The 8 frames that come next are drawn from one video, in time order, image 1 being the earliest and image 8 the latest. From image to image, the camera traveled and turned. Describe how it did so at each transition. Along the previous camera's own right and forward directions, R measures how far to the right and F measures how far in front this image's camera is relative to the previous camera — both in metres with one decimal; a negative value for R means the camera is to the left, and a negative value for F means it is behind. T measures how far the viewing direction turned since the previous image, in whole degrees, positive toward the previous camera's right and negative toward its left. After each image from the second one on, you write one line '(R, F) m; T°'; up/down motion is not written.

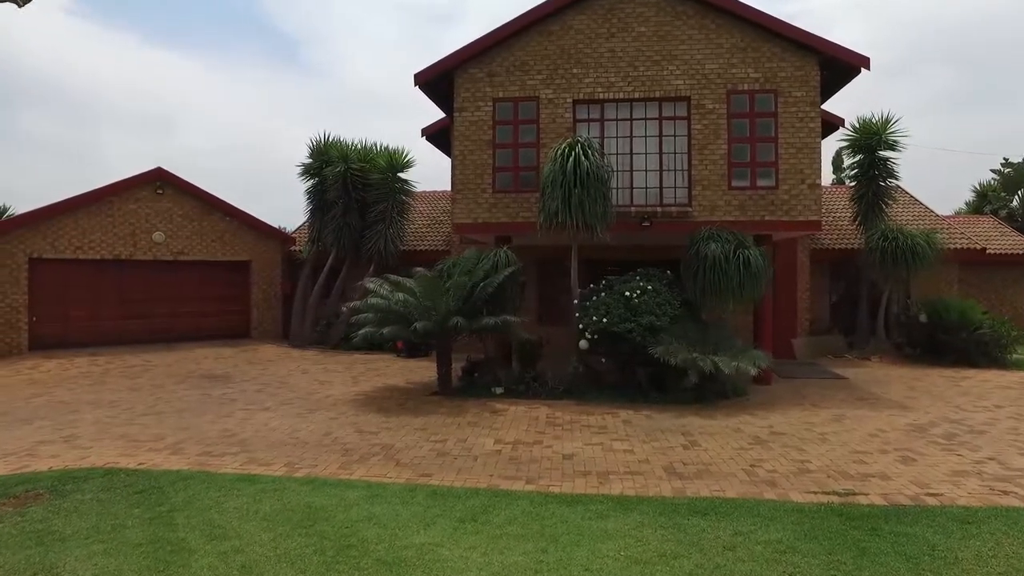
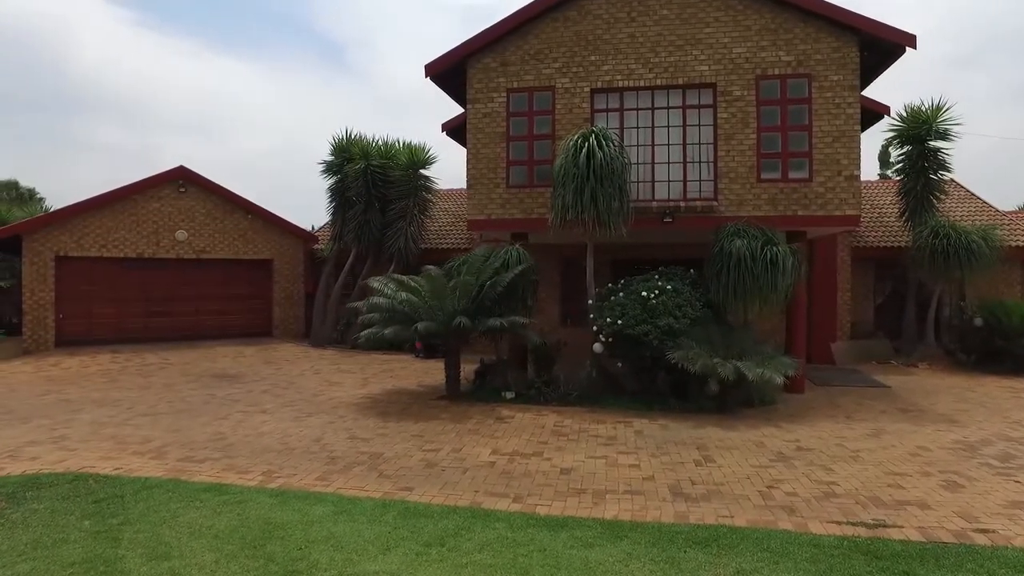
(+0.5, +0.6) m; -4°
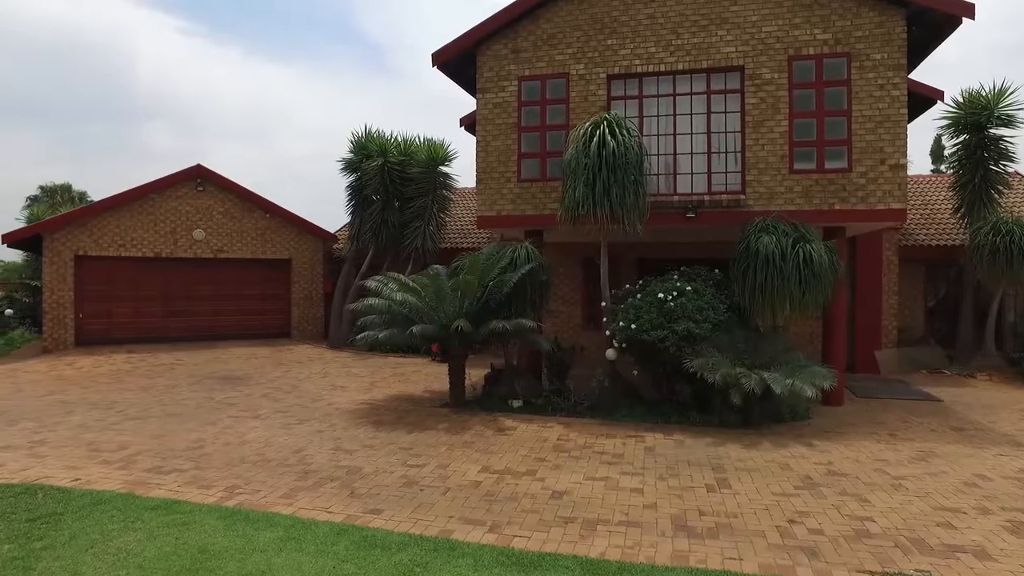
(+0.5, +0.7) m; -4°
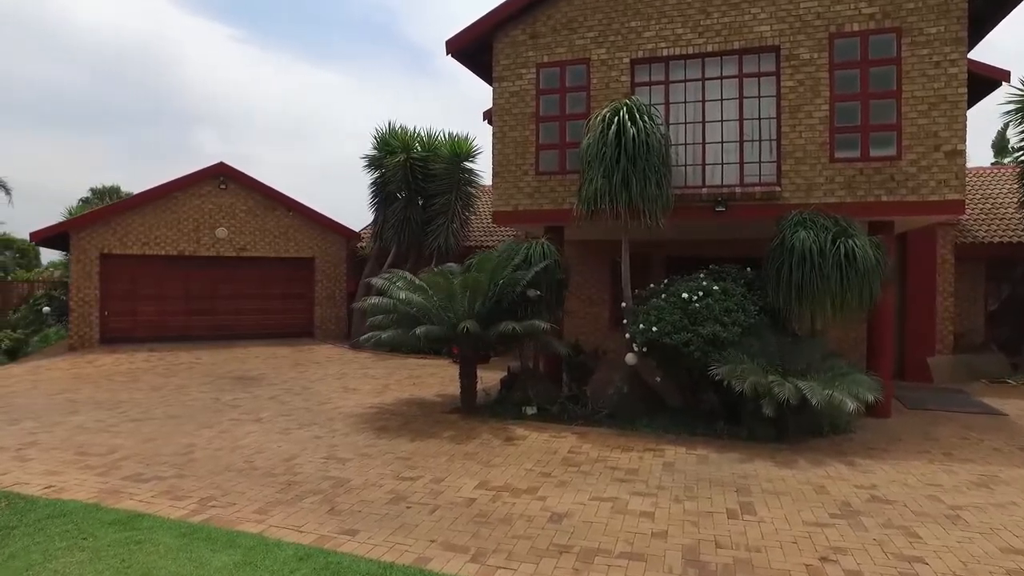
(+0.4, +0.6) m; -4°
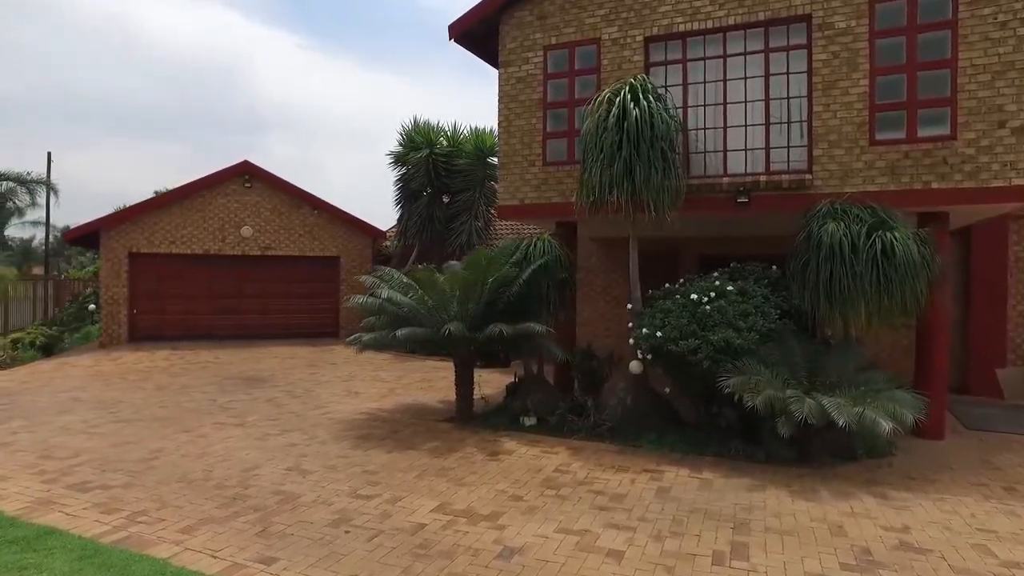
(+0.8, +0.7) m; -5°
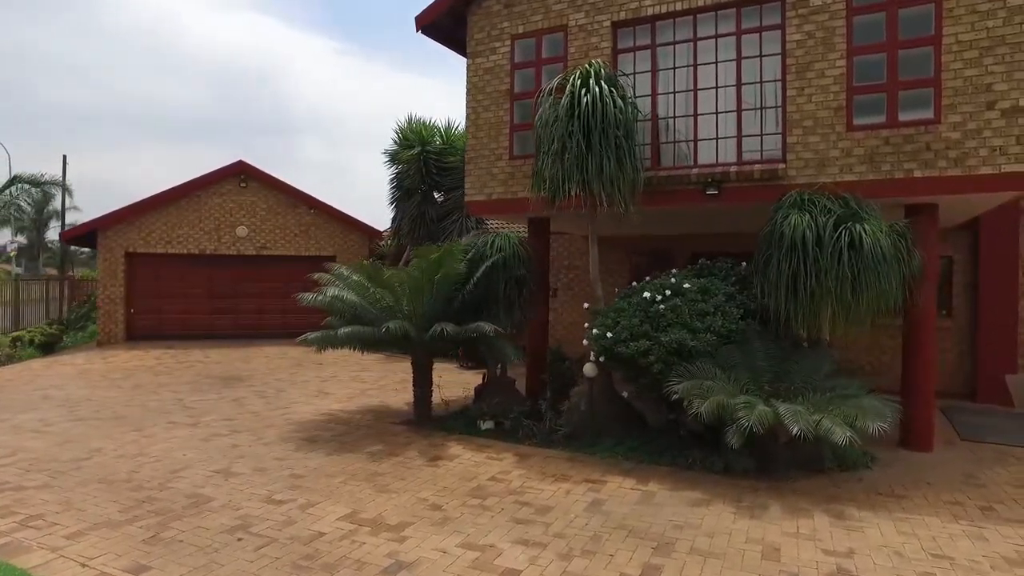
(+1.0, +0.4) m; -3°
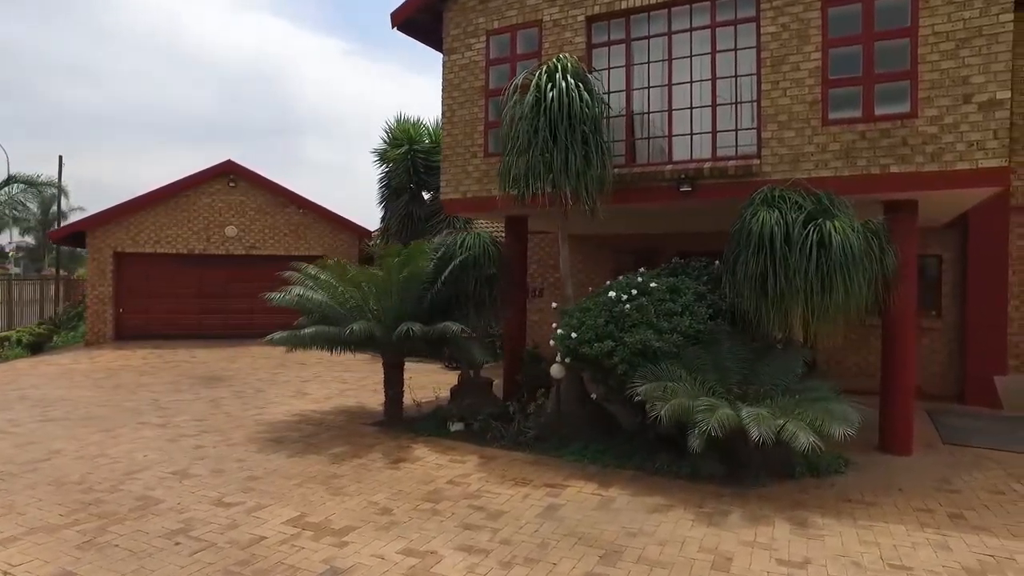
(+0.5, +0.1) m; -1°
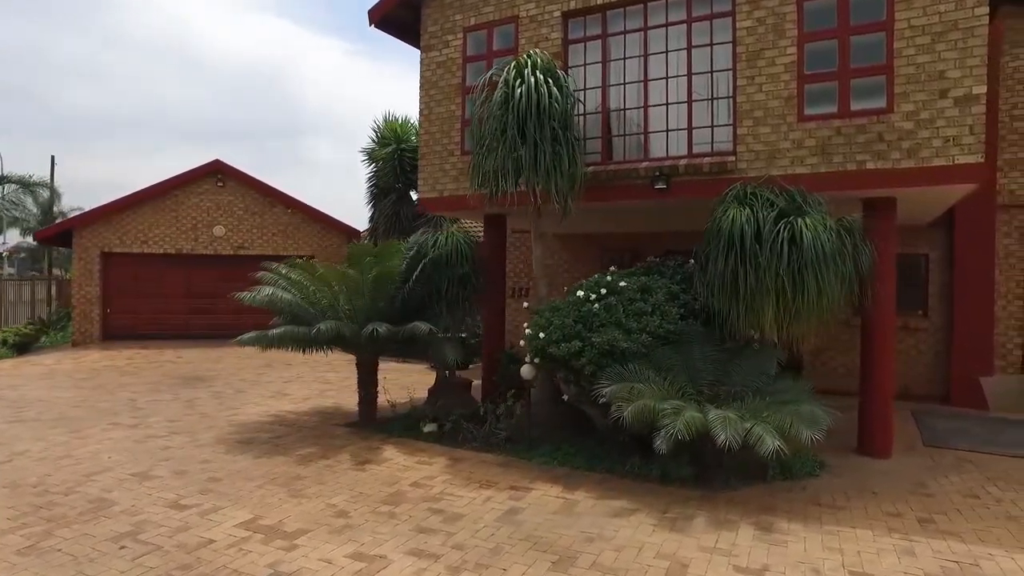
(+0.4, +0.1) m; 0°
